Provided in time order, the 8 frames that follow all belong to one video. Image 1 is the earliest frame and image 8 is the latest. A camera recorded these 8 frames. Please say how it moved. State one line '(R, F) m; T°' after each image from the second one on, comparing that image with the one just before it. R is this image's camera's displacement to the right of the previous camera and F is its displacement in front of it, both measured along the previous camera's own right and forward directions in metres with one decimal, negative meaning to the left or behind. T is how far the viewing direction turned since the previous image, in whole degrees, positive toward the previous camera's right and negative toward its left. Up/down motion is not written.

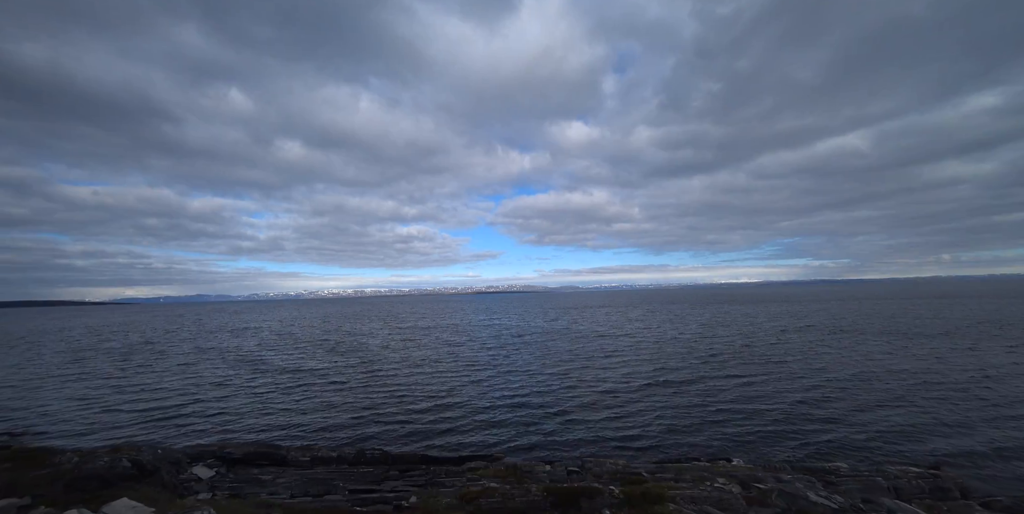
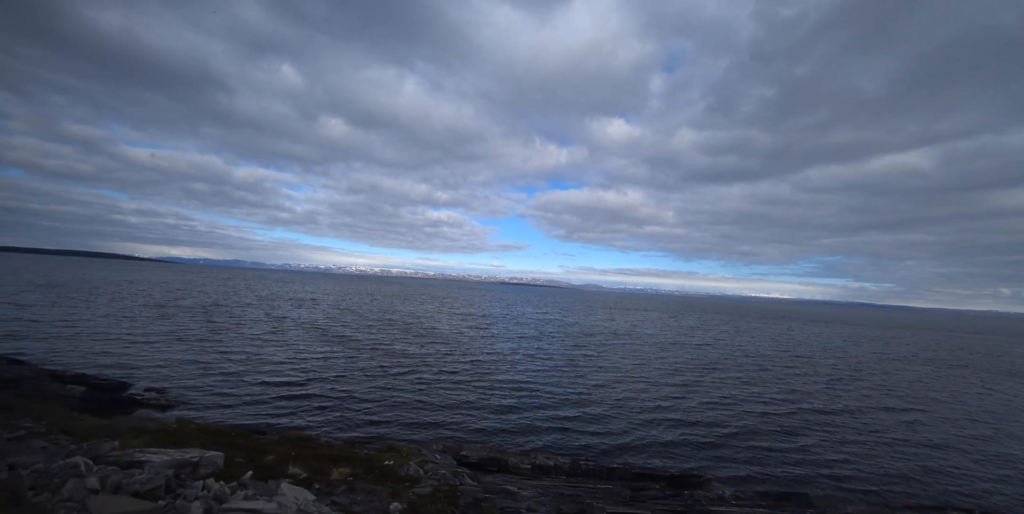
(-7.8, +1.9) m; -3°
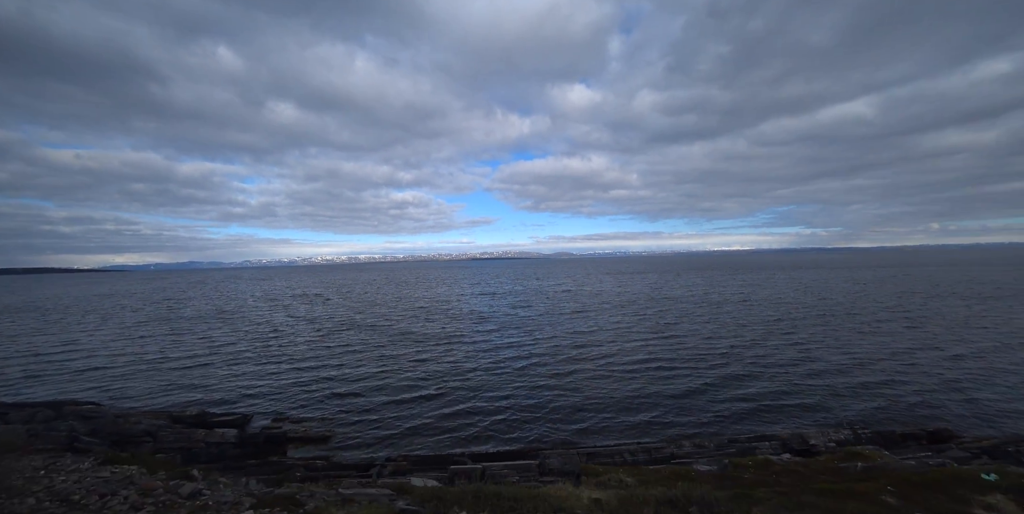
(-9.6, +2.9) m; +4°
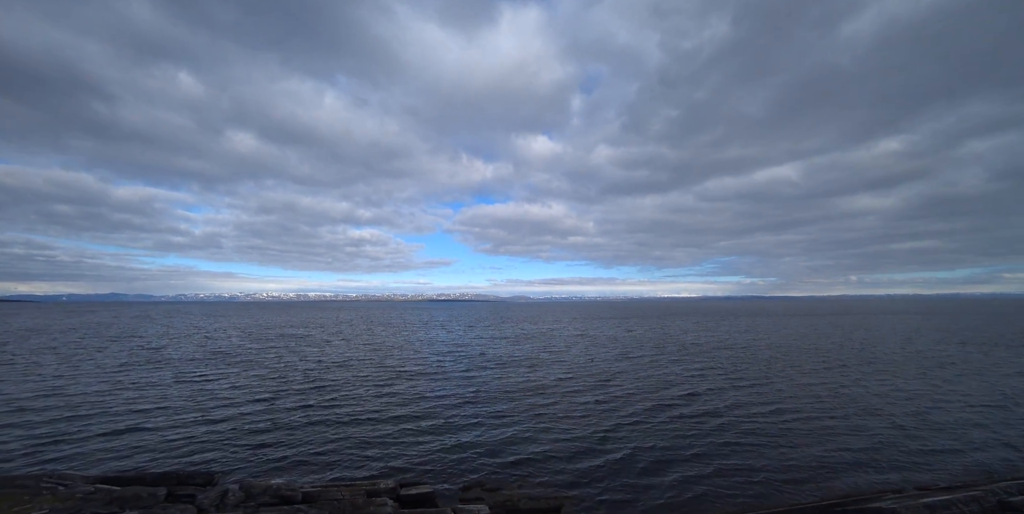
(-11.1, +2.2) m; +6°
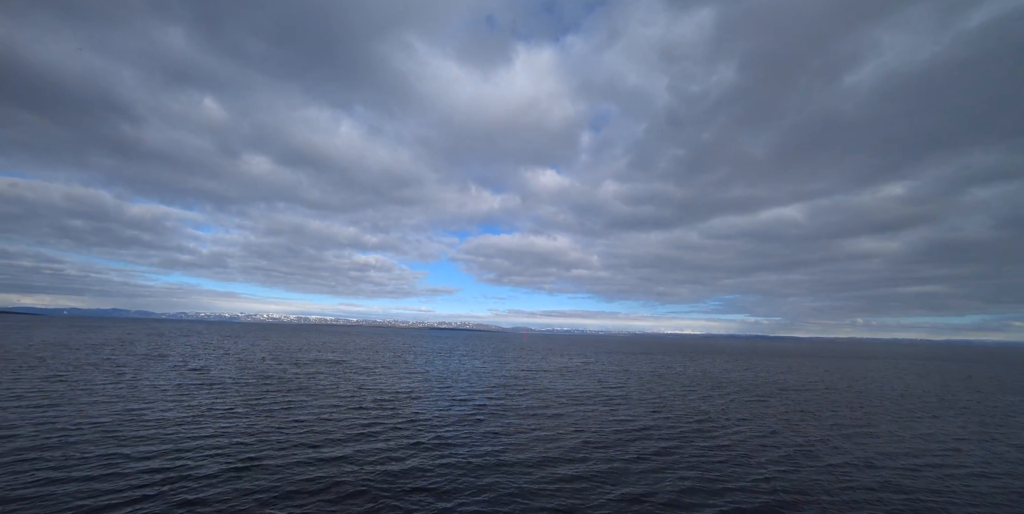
(-8.7, +1.2) m; 0°
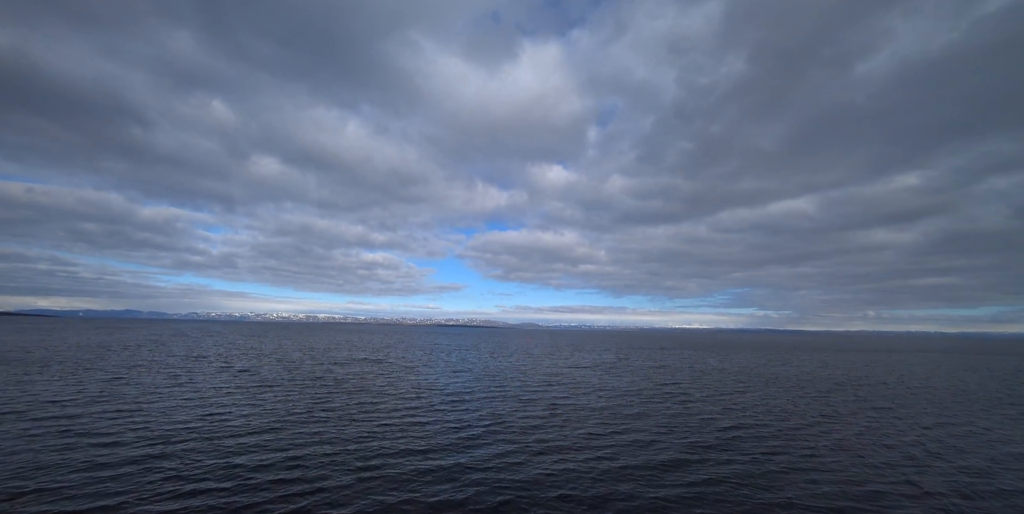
(-6.8, +1.0) m; -1°
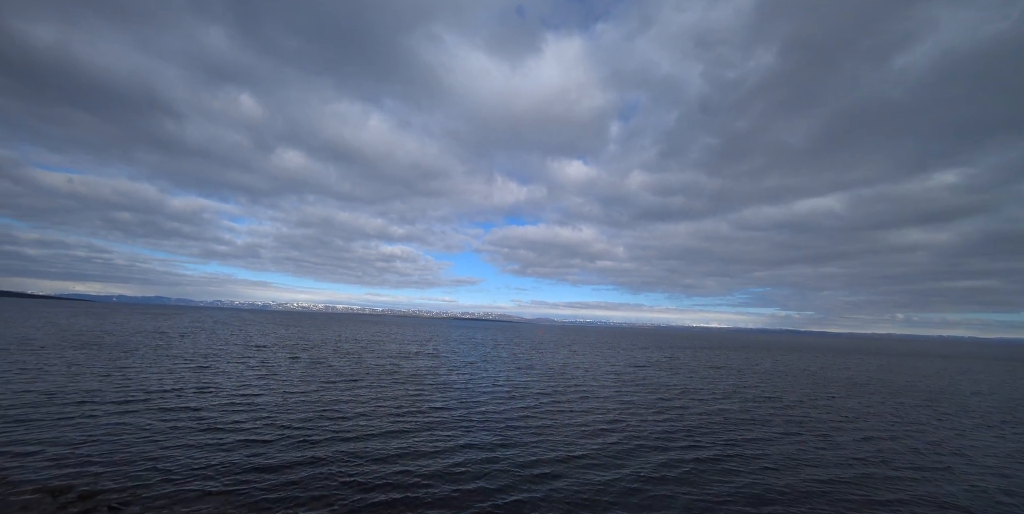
(-9.2, +1.8) m; -2°
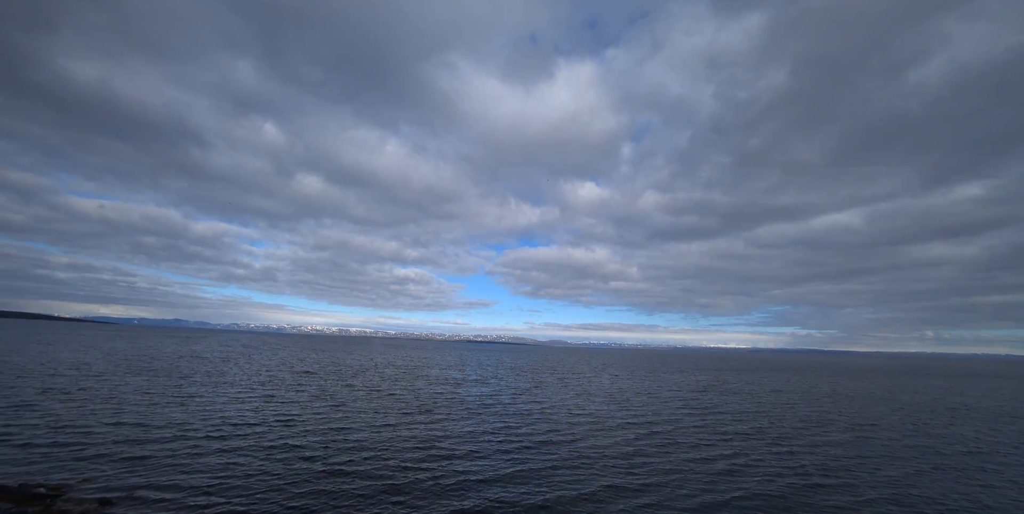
(-8.1, +2.2) m; -1°
